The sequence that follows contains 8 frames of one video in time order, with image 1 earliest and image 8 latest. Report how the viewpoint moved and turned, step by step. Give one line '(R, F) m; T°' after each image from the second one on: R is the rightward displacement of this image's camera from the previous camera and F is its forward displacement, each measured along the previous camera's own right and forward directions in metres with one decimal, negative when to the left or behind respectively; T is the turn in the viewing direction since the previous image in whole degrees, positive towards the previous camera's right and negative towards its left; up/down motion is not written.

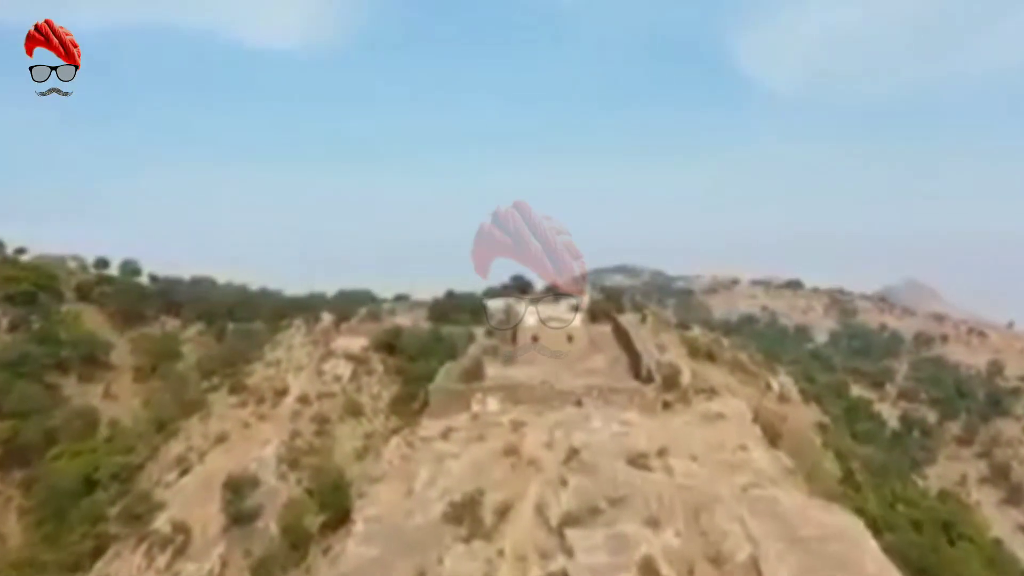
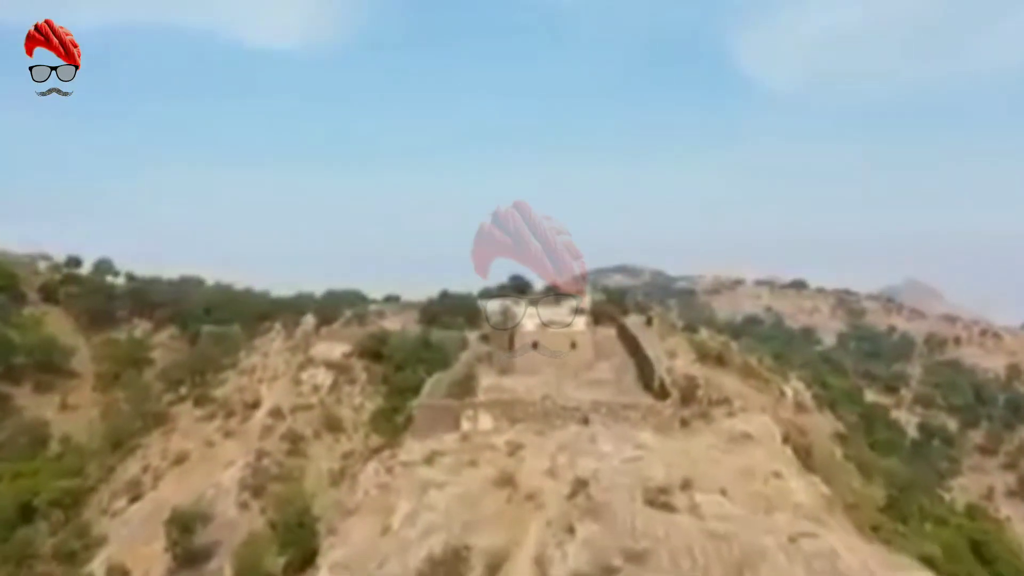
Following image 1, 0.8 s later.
(0.0, +0.7) m; 0°
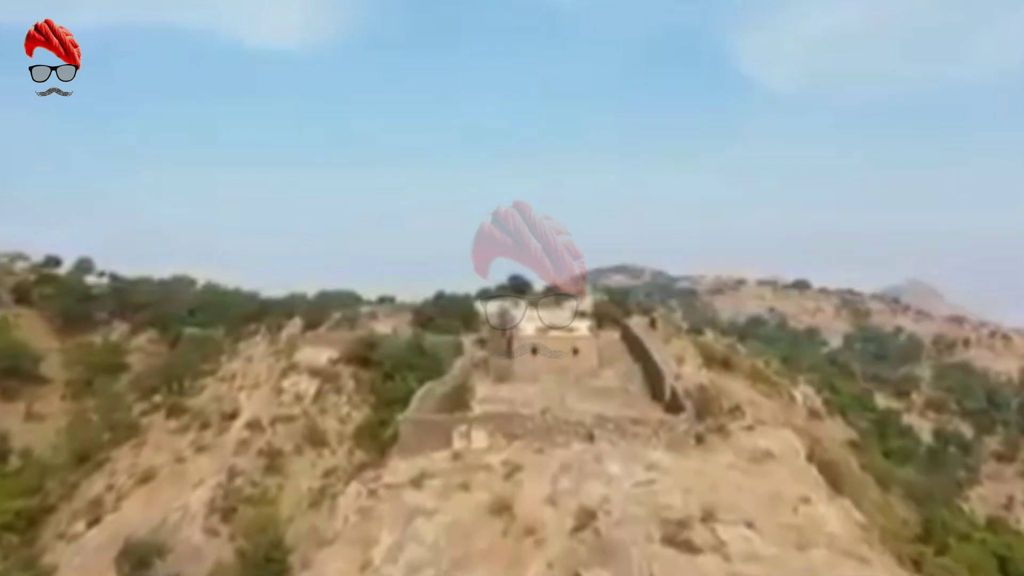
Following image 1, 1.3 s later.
(0.0, +0.5) m; 0°
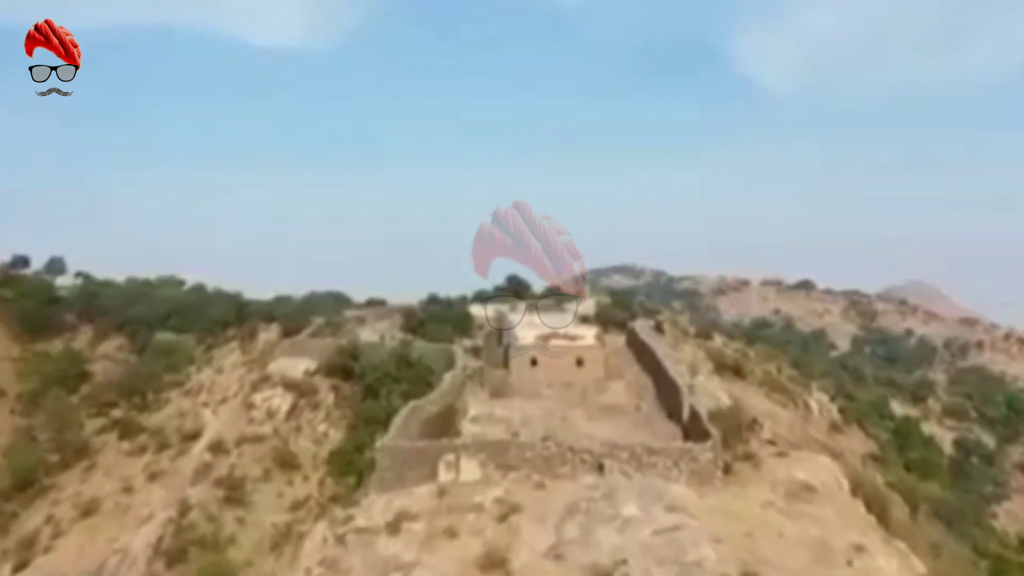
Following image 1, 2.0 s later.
(0.0, +0.7) m; 0°
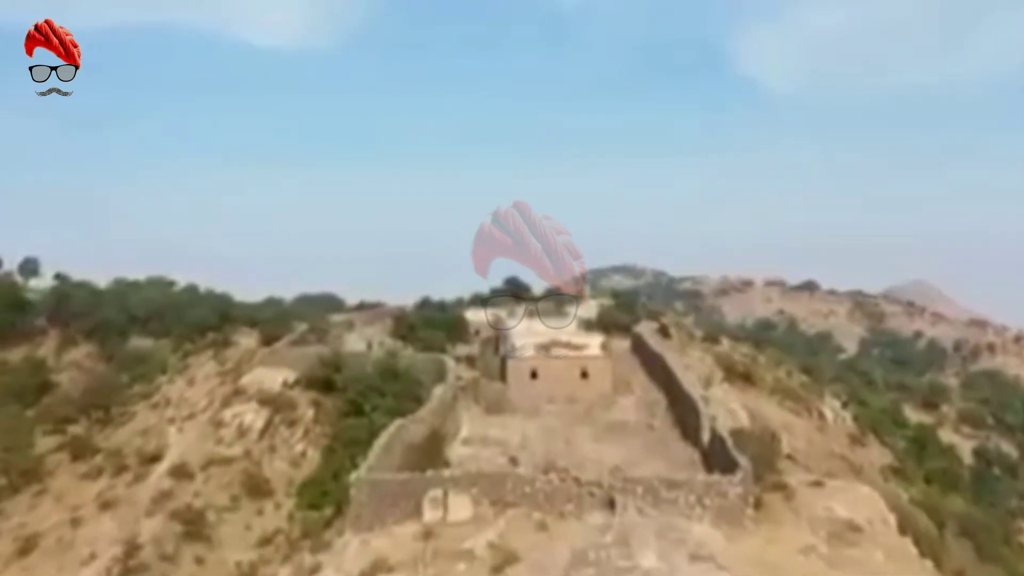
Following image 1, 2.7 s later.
(0.0, +0.6) m; 0°
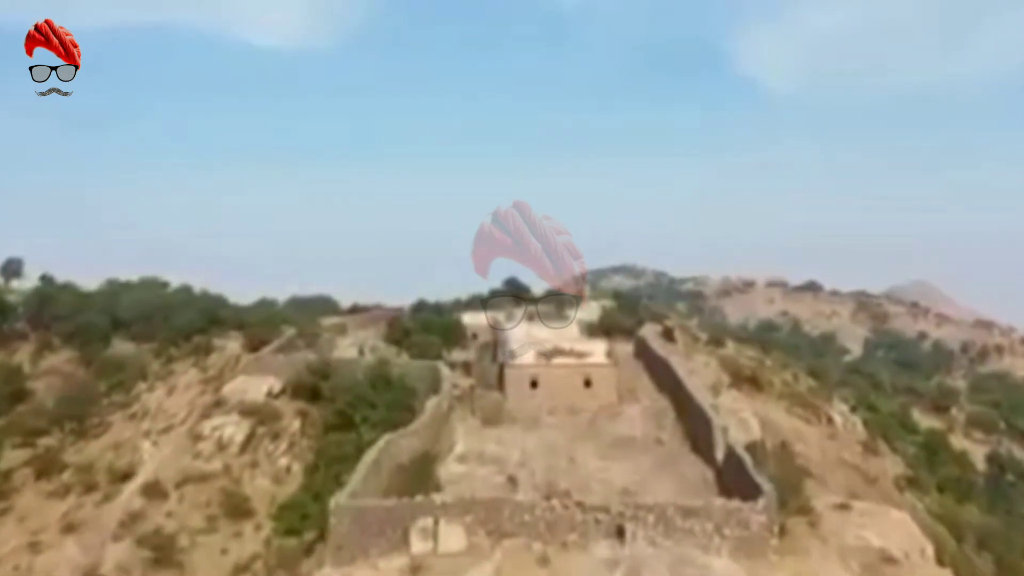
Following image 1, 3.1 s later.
(0.0, +0.3) m; 0°
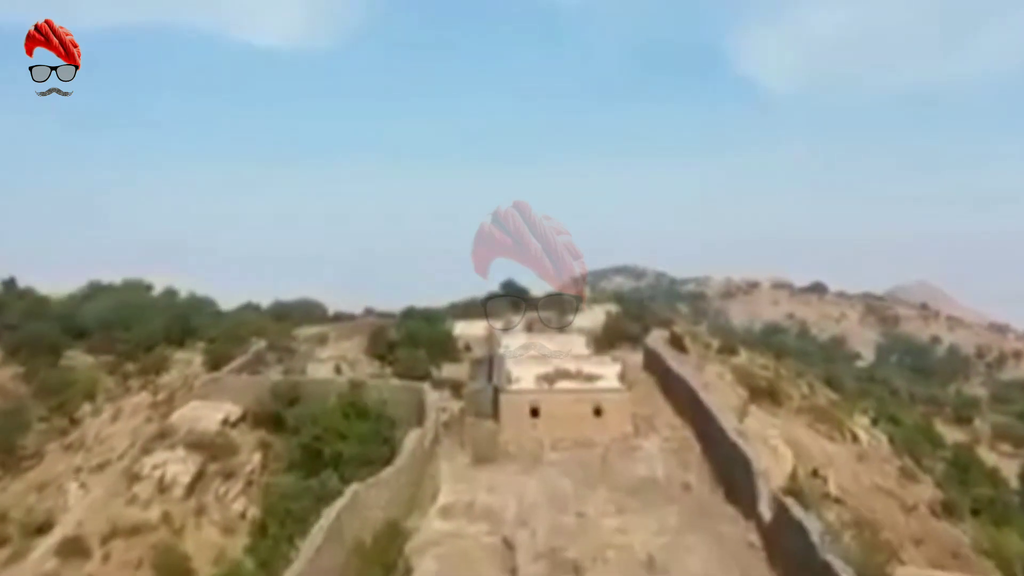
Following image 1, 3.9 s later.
(0.0, +0.8) m; 0°
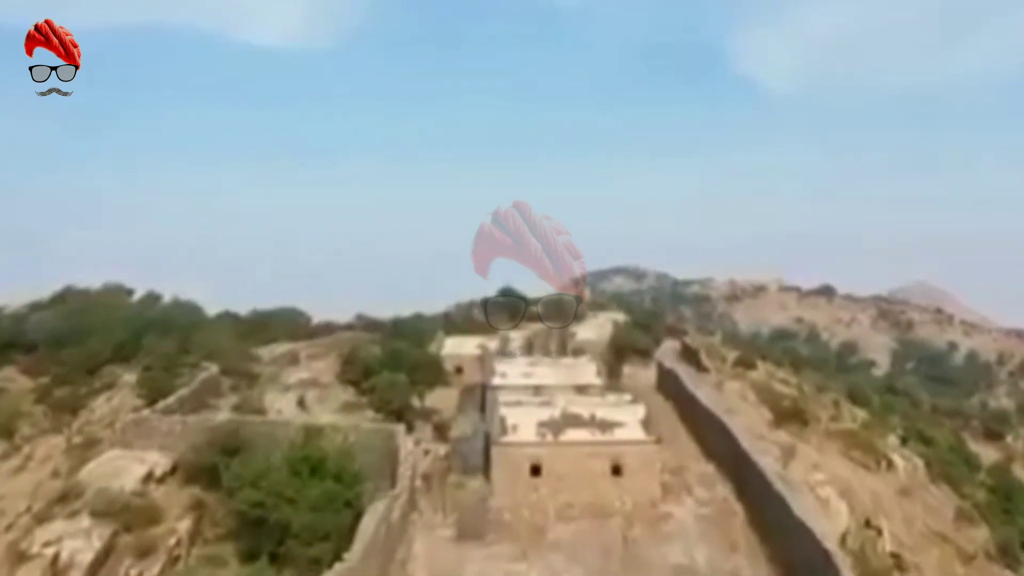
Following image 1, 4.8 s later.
(0.0, +0.9) m; 0°
